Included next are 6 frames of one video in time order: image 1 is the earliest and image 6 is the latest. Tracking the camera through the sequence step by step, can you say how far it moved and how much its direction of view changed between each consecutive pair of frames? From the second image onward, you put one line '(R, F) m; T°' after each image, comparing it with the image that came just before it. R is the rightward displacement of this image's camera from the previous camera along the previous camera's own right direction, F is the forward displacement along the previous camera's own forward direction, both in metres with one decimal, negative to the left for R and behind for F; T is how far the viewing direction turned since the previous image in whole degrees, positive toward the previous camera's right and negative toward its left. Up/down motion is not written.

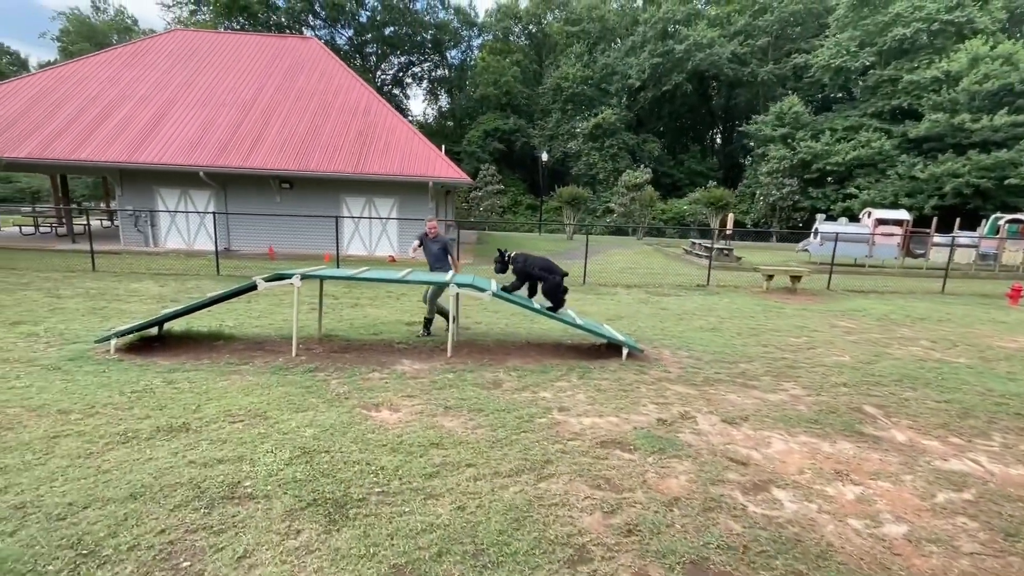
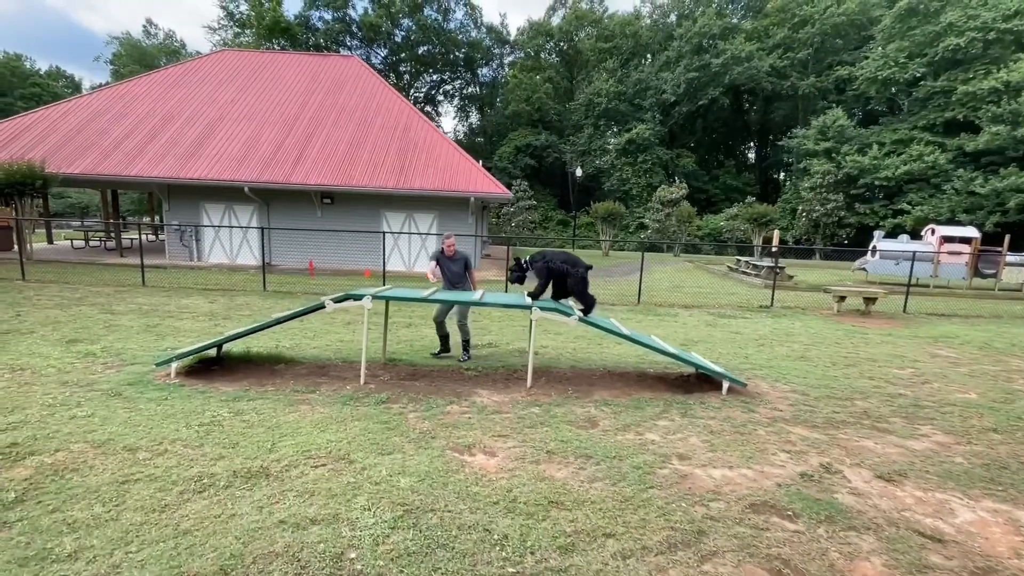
(-0.6, +0.5) m; -3°
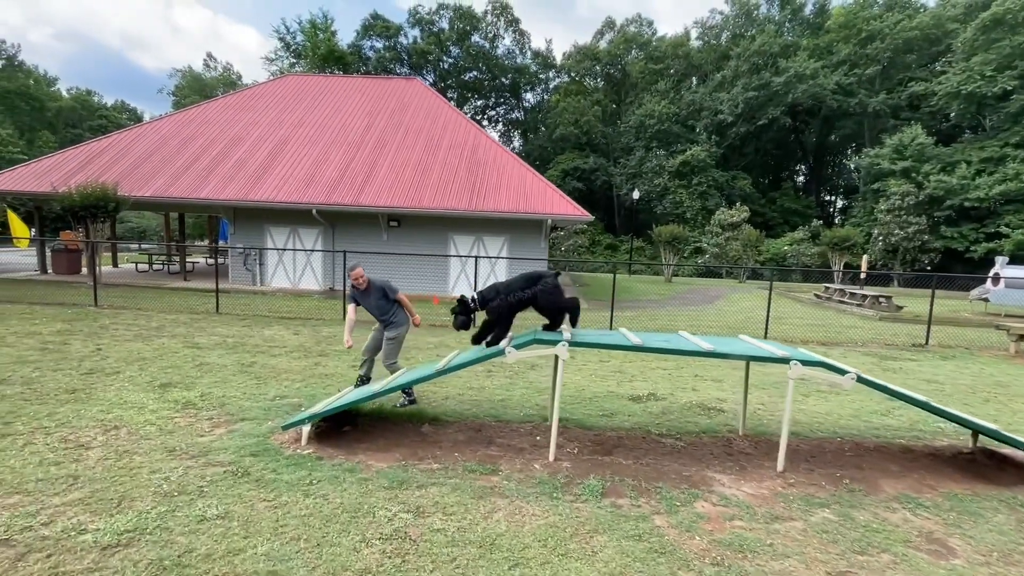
(-1.6, +1.2) m; -3°
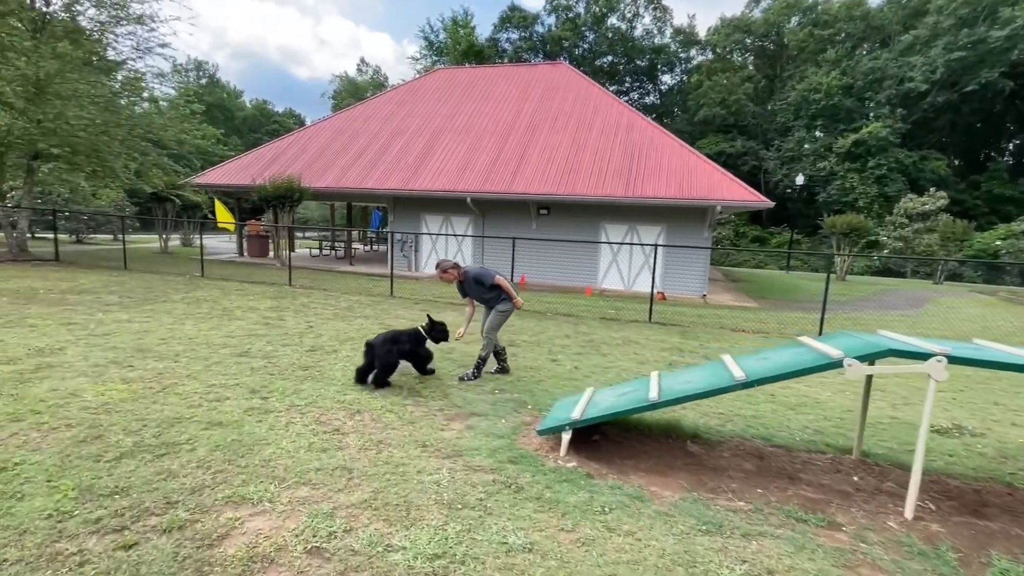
(-1.2, +0.6) m; -14°
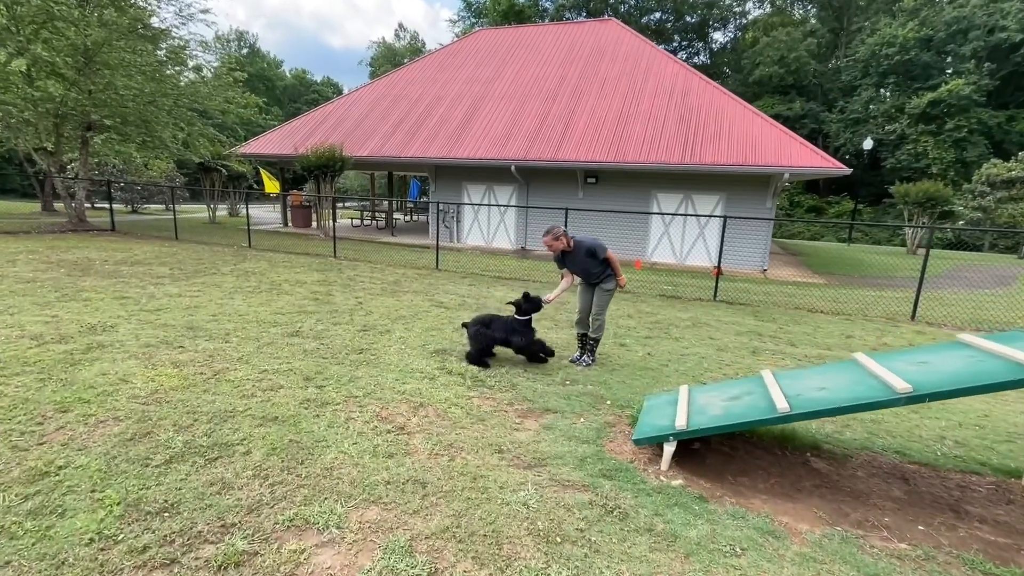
(-0.3, +0.5) m; -4°
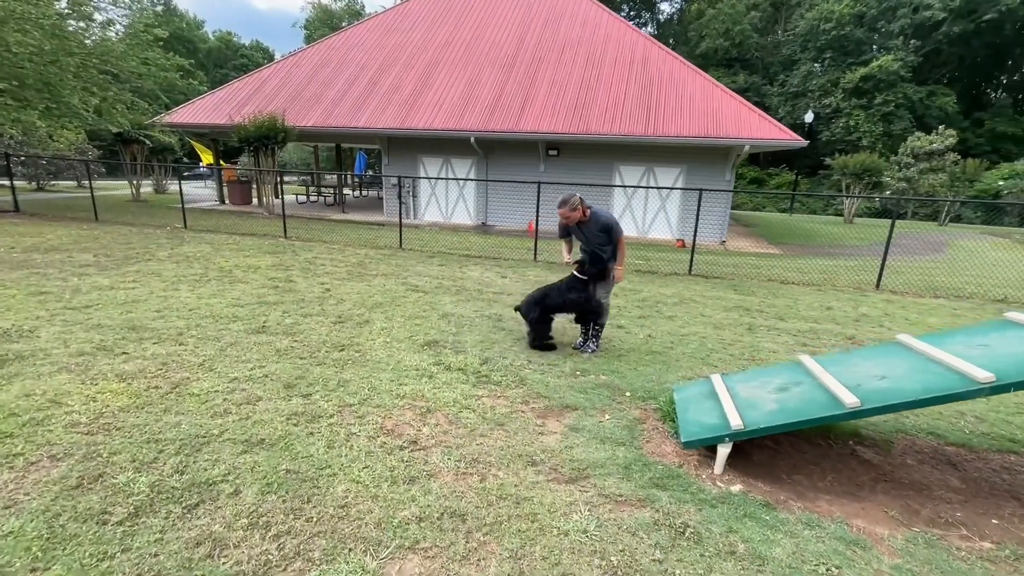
(-0.4, +0.4) m; +6°
